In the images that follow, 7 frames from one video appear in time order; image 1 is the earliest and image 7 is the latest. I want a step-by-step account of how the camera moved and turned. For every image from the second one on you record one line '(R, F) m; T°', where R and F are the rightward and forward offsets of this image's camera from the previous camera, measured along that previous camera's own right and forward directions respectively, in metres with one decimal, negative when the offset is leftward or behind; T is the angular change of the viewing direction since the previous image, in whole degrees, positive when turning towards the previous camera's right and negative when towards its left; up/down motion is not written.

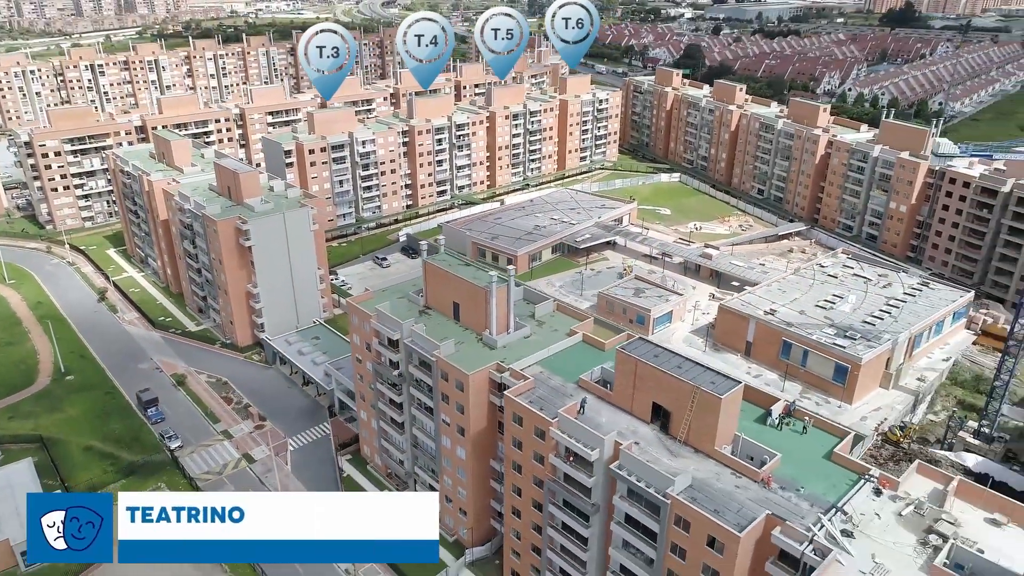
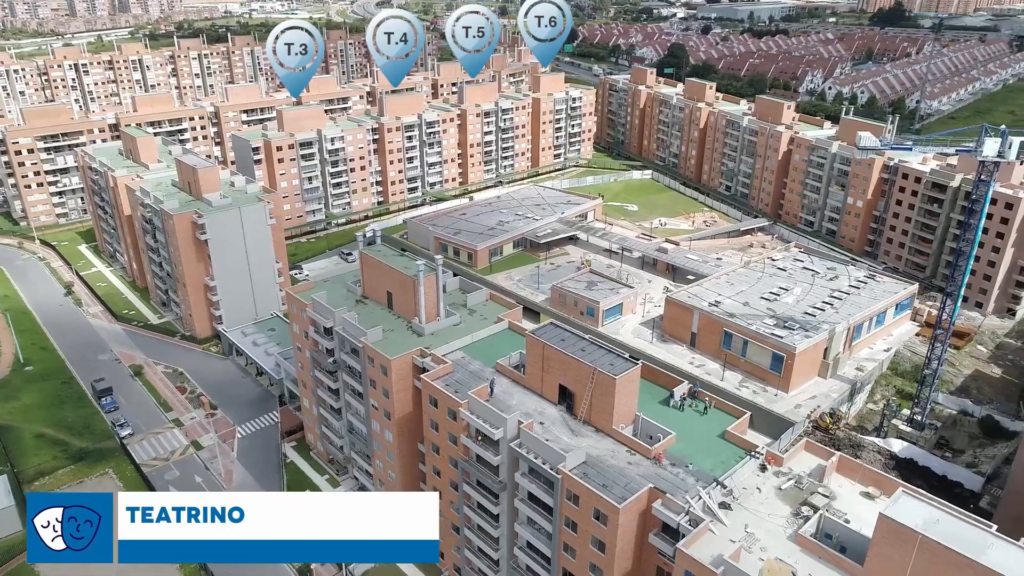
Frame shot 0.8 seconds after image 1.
(+4.5, -1.3) m; 0°
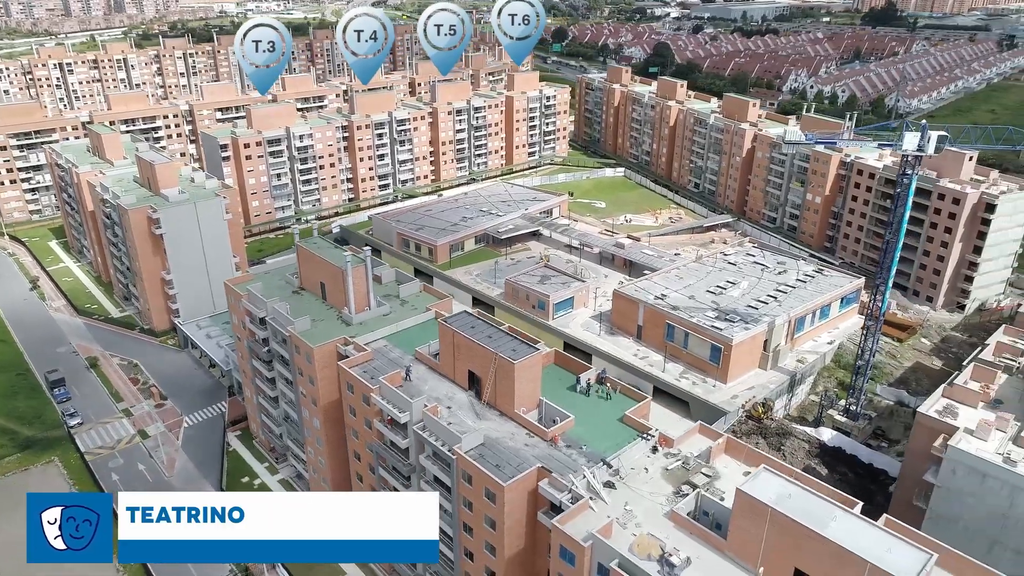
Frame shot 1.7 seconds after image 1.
(+4.8, -1.0) m; 0°
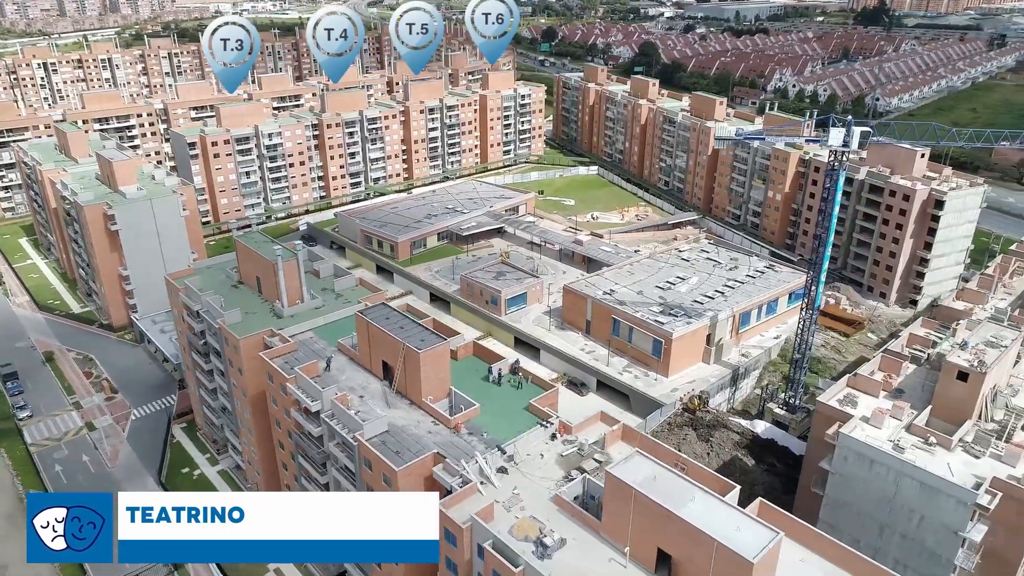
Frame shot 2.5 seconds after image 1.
(+4.7, -0.8) m; 0°
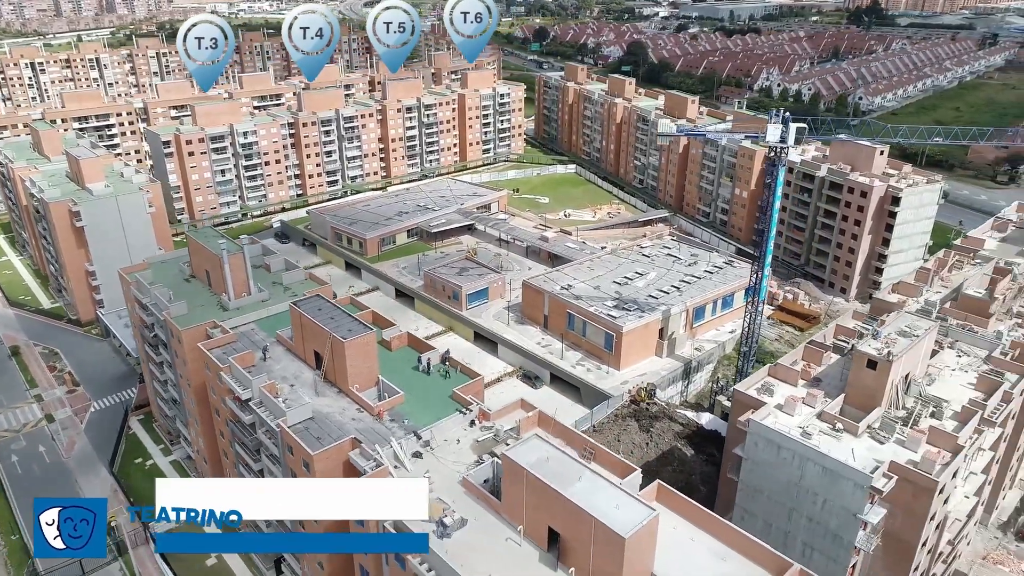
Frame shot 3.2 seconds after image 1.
(+4.0, -0.9) m; 0°
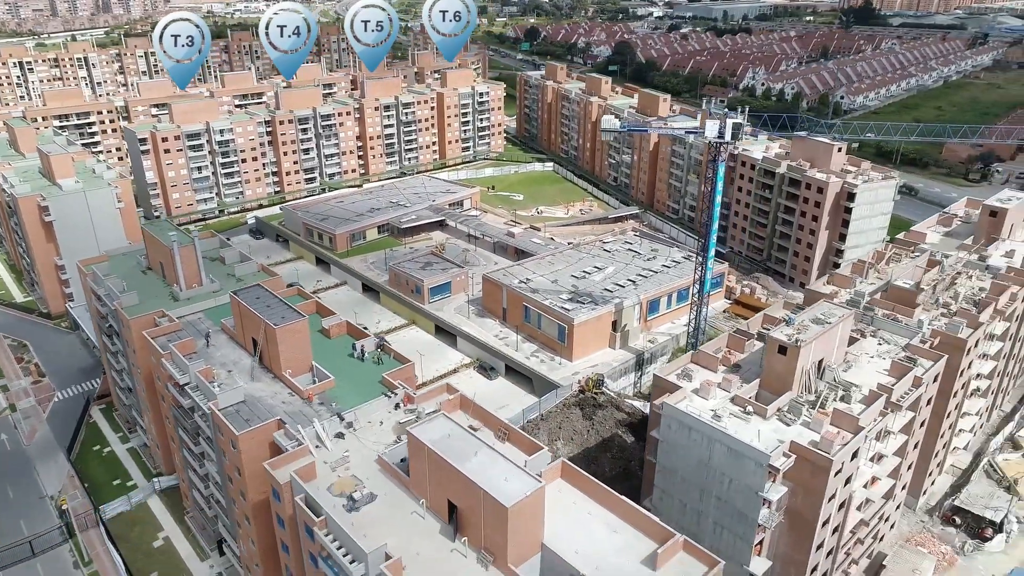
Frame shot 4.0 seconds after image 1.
(+3.9, -1.3) m; 0°
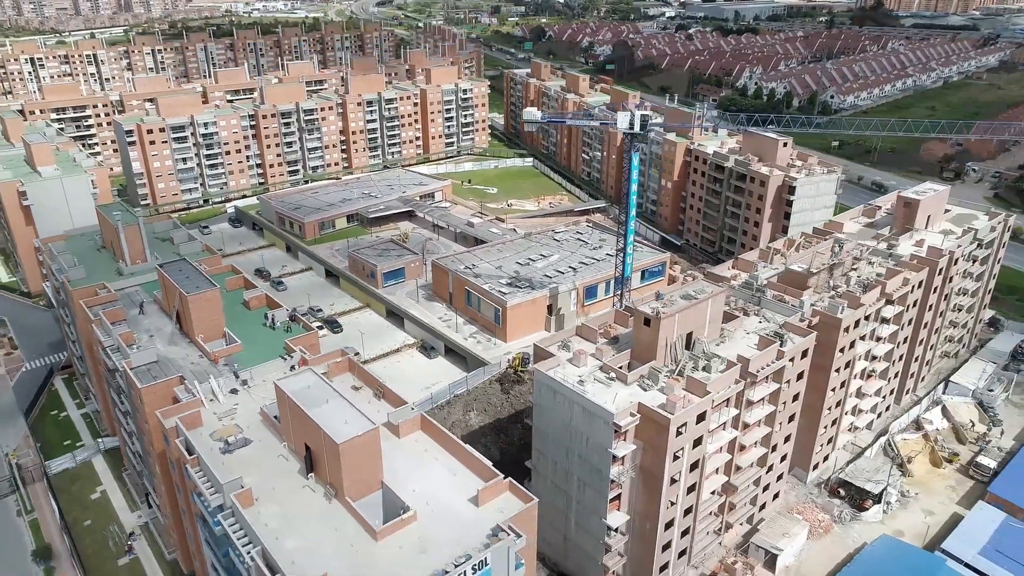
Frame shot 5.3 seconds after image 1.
(+7.5, -3.1) m; -2°
